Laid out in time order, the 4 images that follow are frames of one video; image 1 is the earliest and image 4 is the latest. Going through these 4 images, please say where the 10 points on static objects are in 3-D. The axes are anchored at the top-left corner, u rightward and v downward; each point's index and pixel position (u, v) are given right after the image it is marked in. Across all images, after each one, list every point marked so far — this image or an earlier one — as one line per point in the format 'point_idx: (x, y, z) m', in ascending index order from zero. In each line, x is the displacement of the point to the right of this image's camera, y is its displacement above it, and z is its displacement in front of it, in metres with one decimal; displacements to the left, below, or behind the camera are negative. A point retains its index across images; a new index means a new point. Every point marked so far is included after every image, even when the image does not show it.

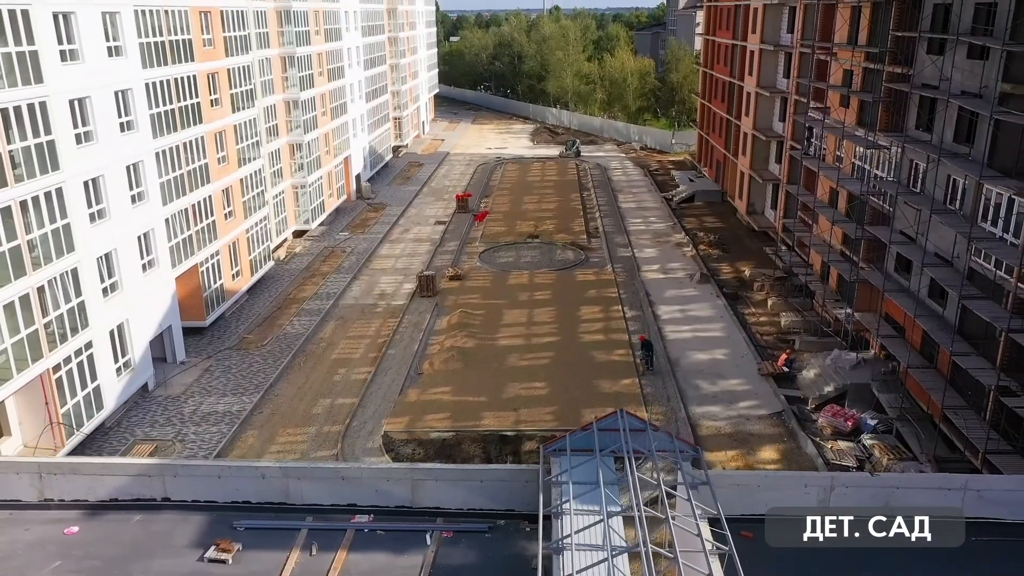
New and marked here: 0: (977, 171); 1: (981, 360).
0: (+11.5, +2.9, +18.5) m
1: (+11.7, -1.8, +18.6) m
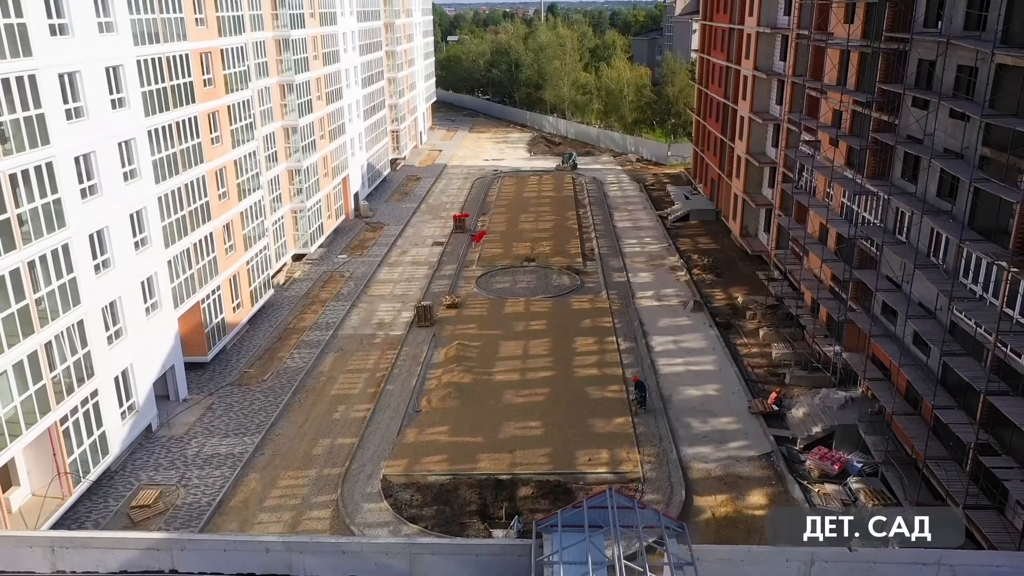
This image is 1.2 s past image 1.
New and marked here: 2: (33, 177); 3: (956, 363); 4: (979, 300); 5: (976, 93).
0: (+11.4, +1.4, +19.1) m
1: (+11.6, -3.2, +19.2) m
2: (-12.4, +2.9, +19.4) m
3: (+11.1, -1.9, +18.7) m
4: (+11.7, -0.3, +18.7) m
5: (+12.0, +5.0, +19.3) m
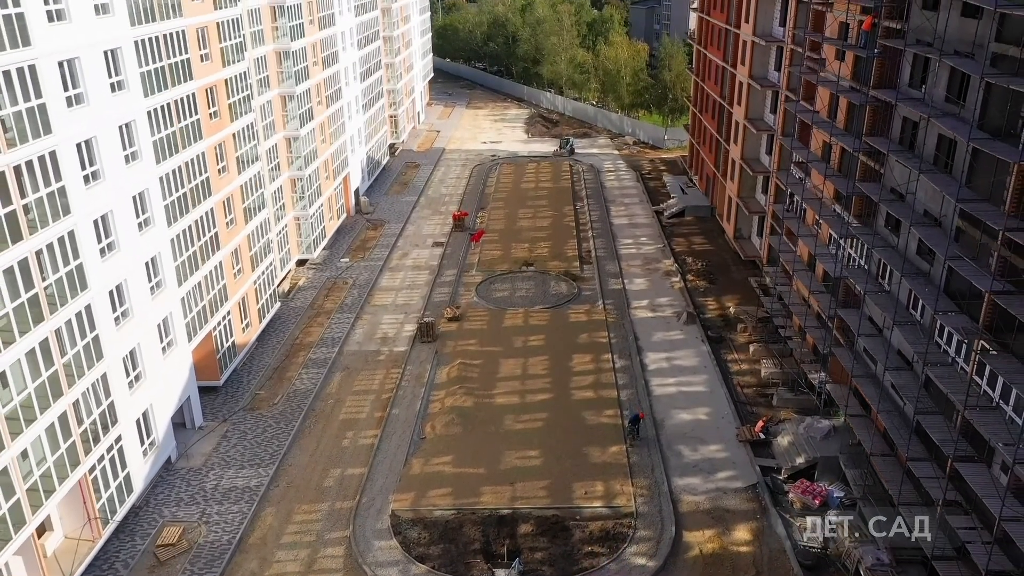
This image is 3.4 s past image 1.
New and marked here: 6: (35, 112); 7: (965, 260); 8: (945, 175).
0: (+11.4, -0.3, +20.2) m
1: (+11.6, -5.0, +20.6) m
2: (-12.4, +1.1, +20.4) m
3: (+11.1, -3.6, +20.0) m
4: (+11.7, -2.1, +19.9) m
5: (+12.0, +3.3, +20.3) m
6: (-12.4, +4.6, +19.5) m
7: (+11.4, +0.7, +18.8) m
8: (+11.5, +3.0, +19.8) m
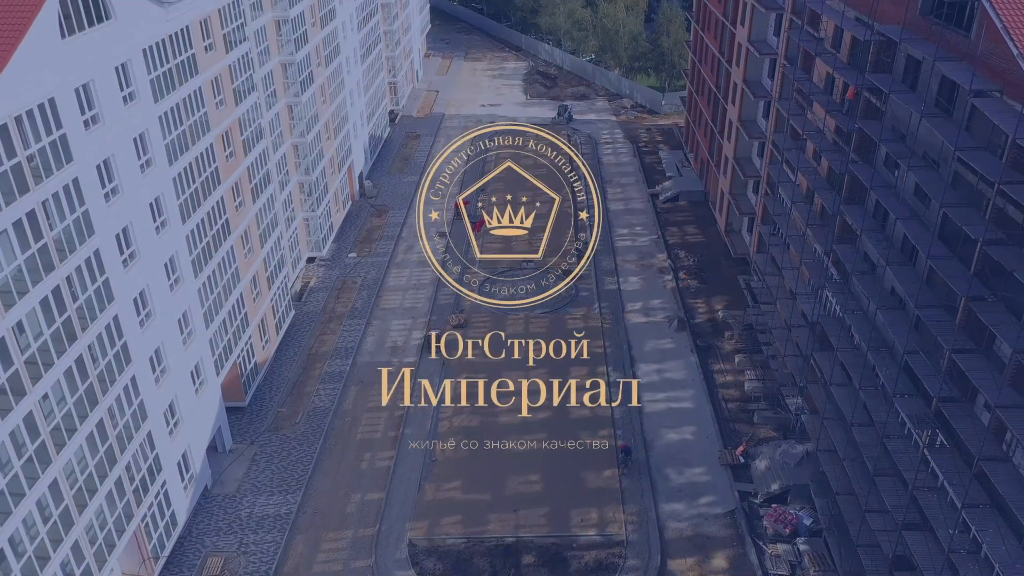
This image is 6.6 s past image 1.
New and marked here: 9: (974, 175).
0: (+11.5, -2.7, +22.6) m
1: (+11.7, -7.3, +23.5) m
2: (-12.3, -1.4, +22.6) m
3: (+11.3, -6.0, +22.8) m
4: (+11.8, -4.5, +22.5) m
5: (+12.1, +0.8, +22.3) m
6: (-12.3, +2.0, +21.3) m
7: (+11.5, -1.8, +21.1) m
8: (+11.6, +0.5, +21.9) m
9: (+12.0, +2.9, +19.5) m
